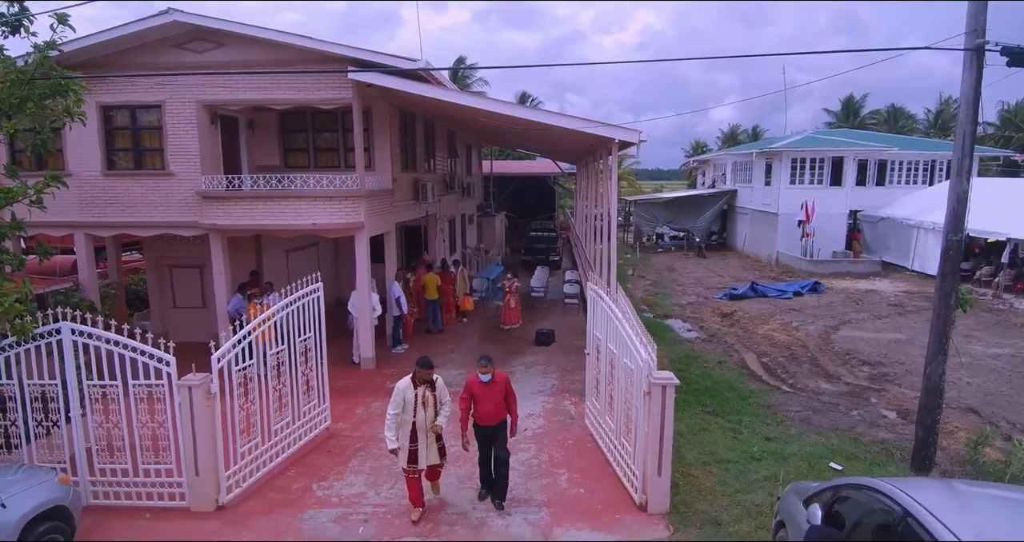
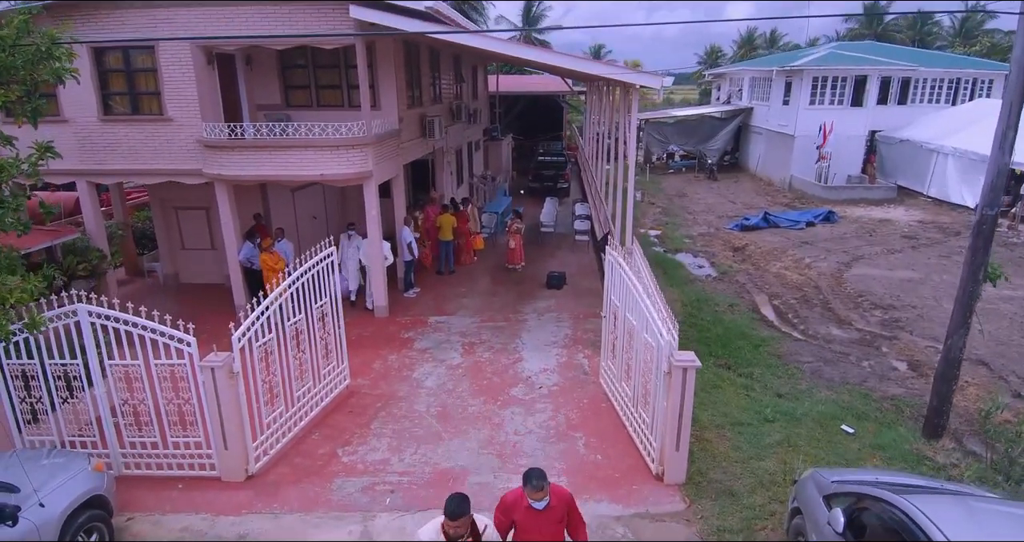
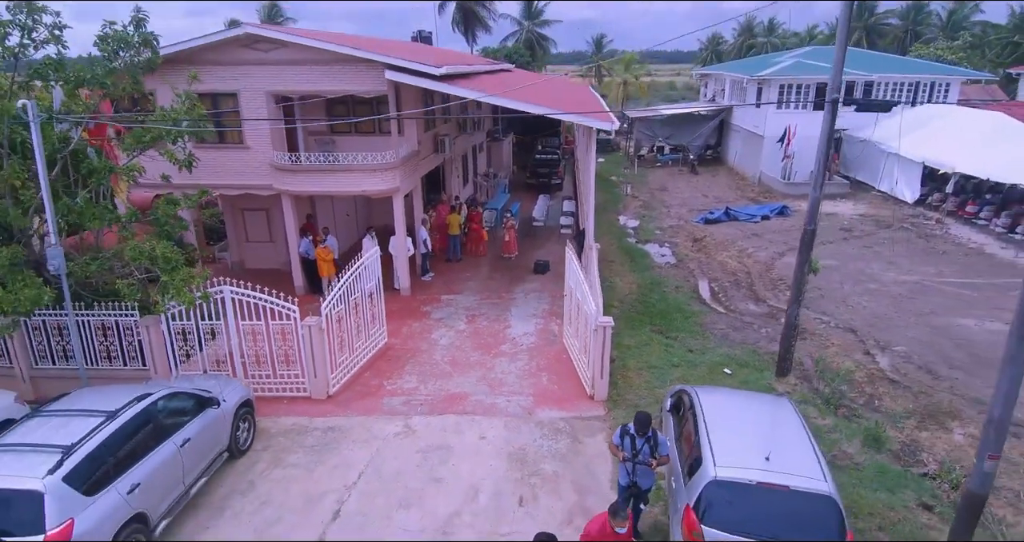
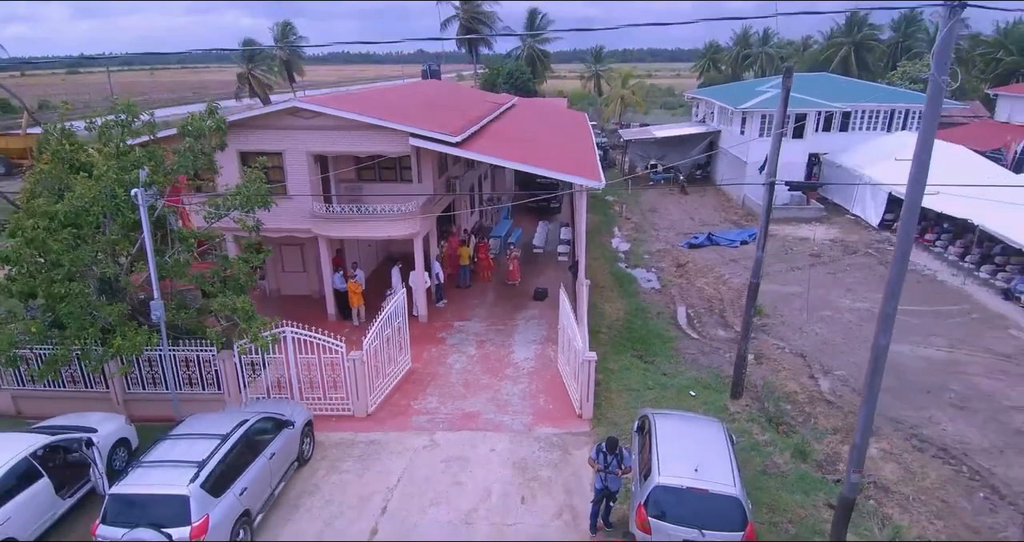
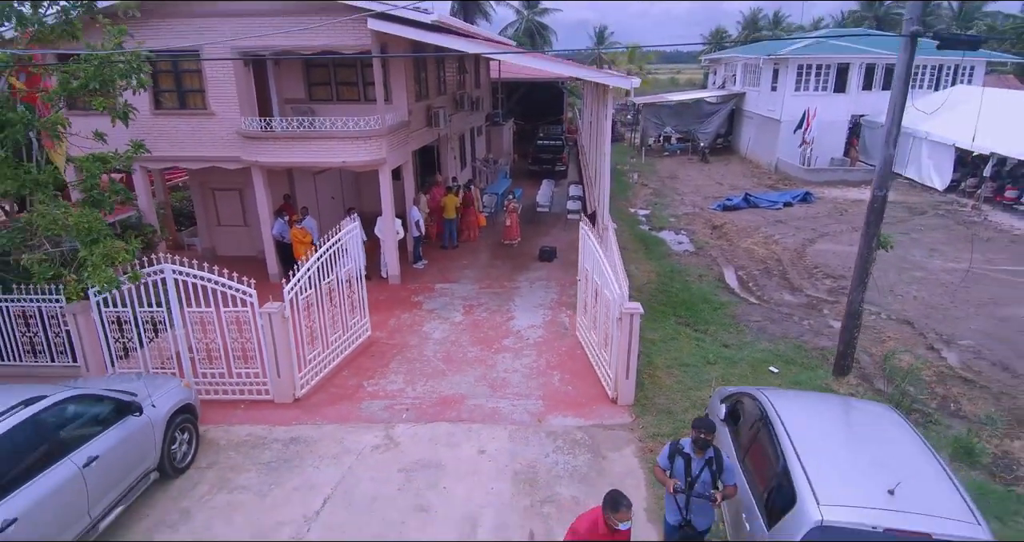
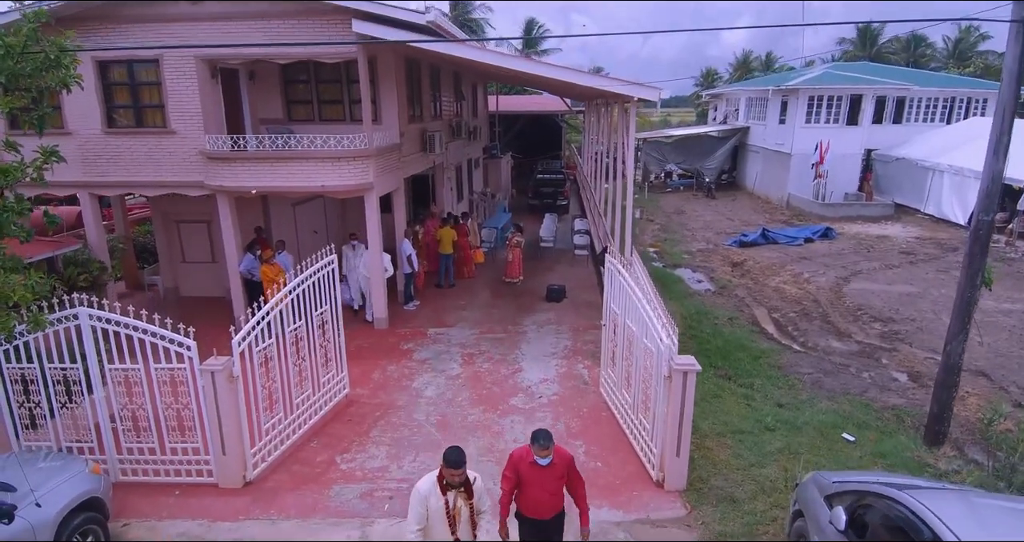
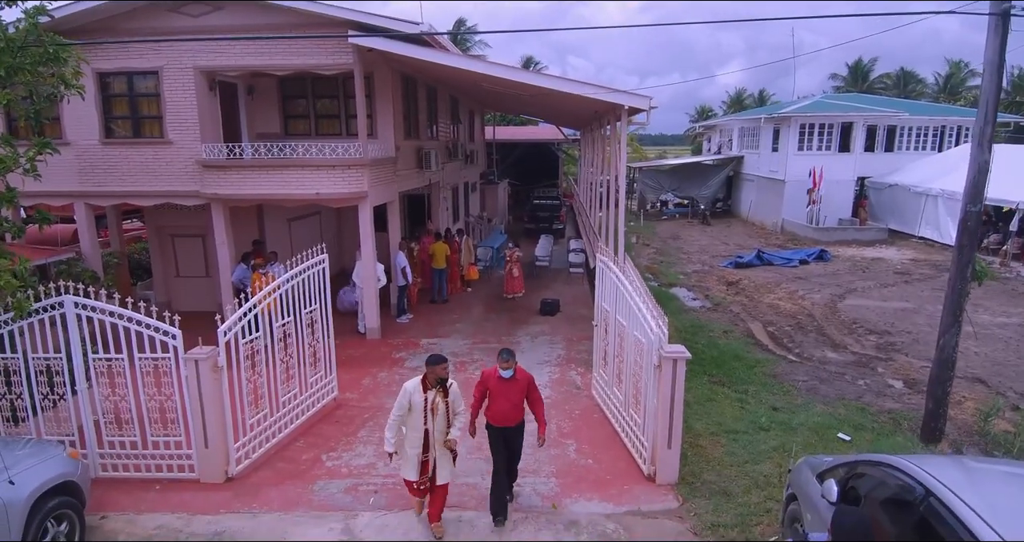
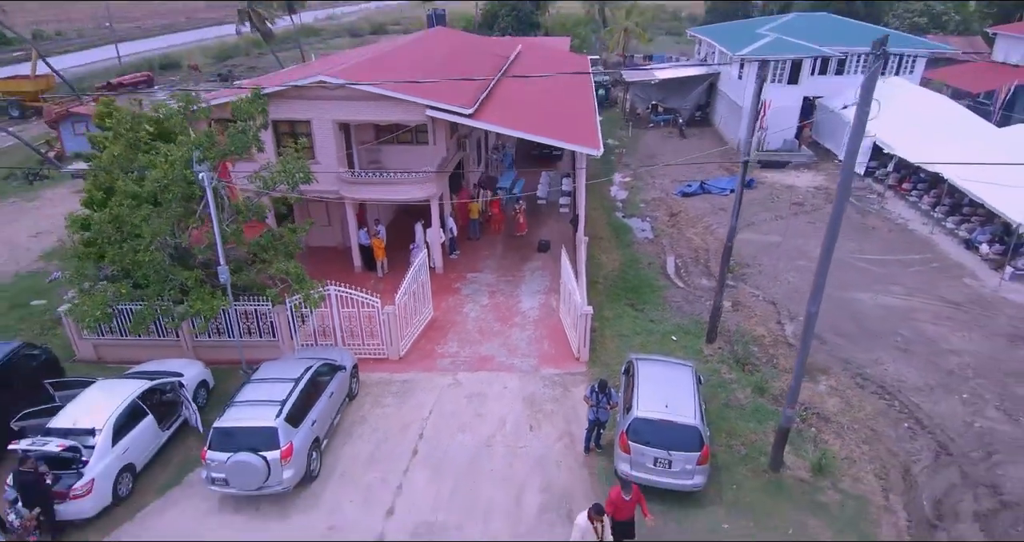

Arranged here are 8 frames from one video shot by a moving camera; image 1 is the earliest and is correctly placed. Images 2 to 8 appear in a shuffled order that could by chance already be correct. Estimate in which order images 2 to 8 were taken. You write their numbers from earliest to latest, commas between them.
7, 6, 2, 5, 3, 4, 8
